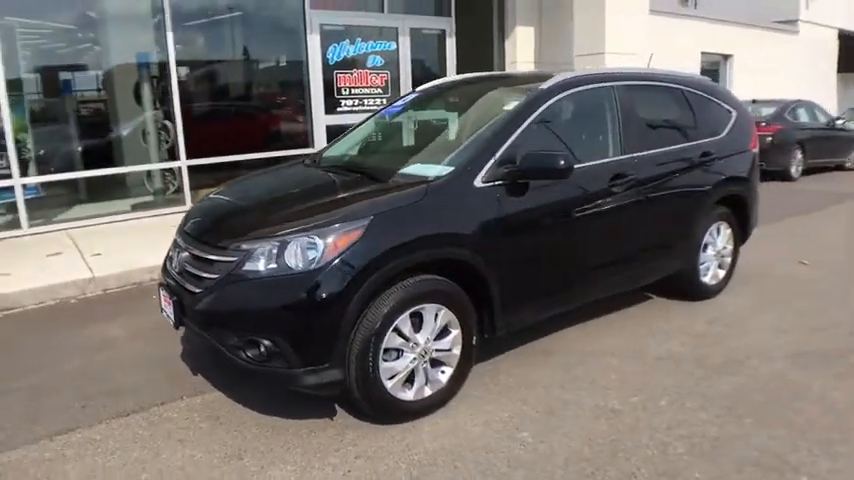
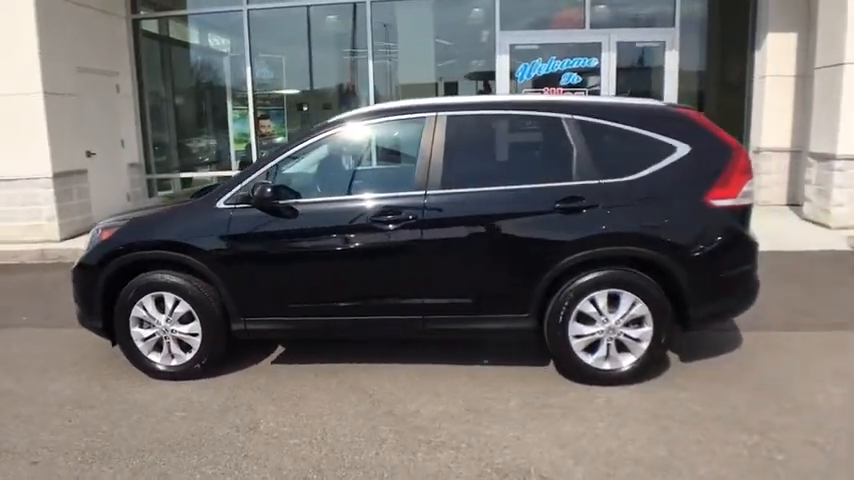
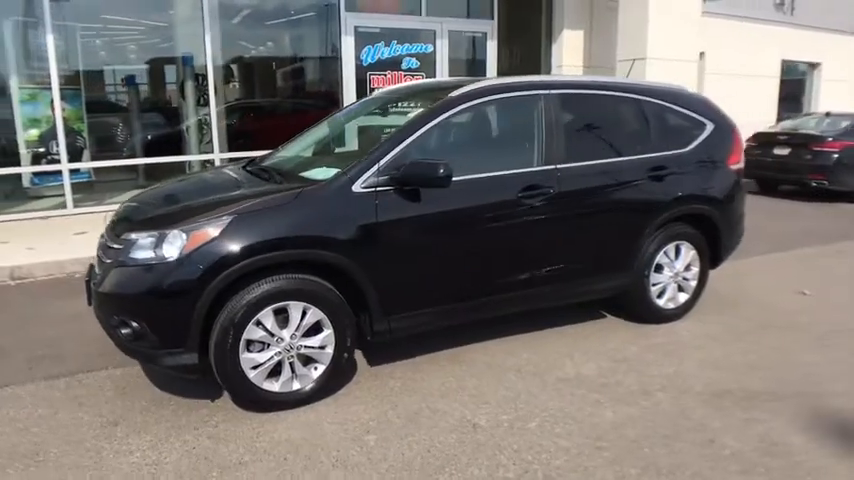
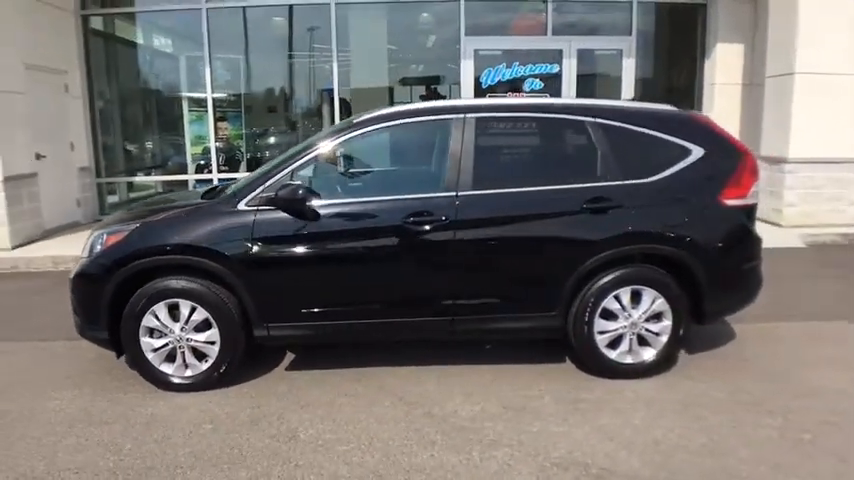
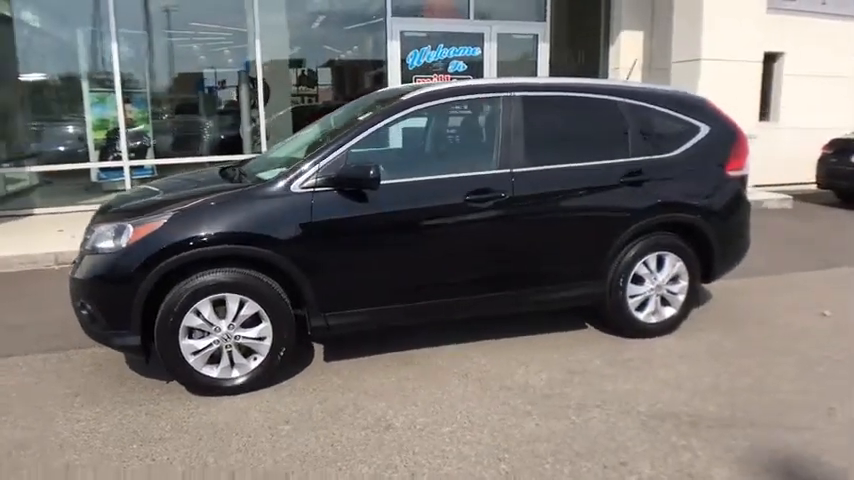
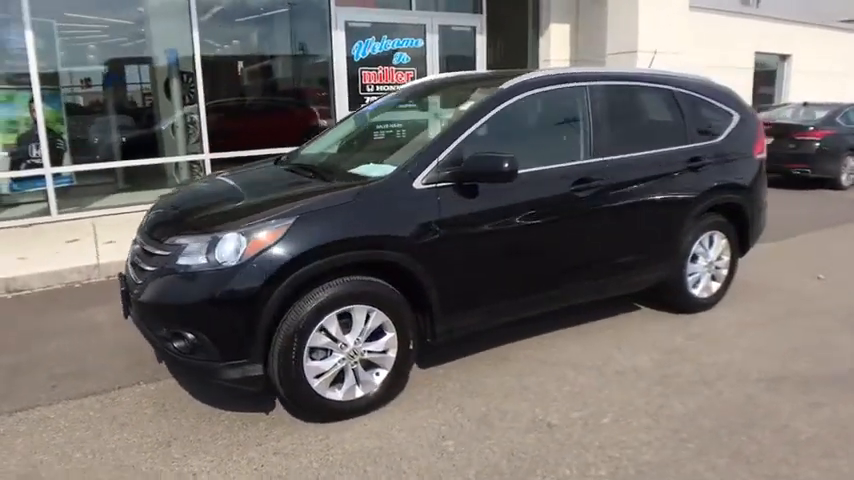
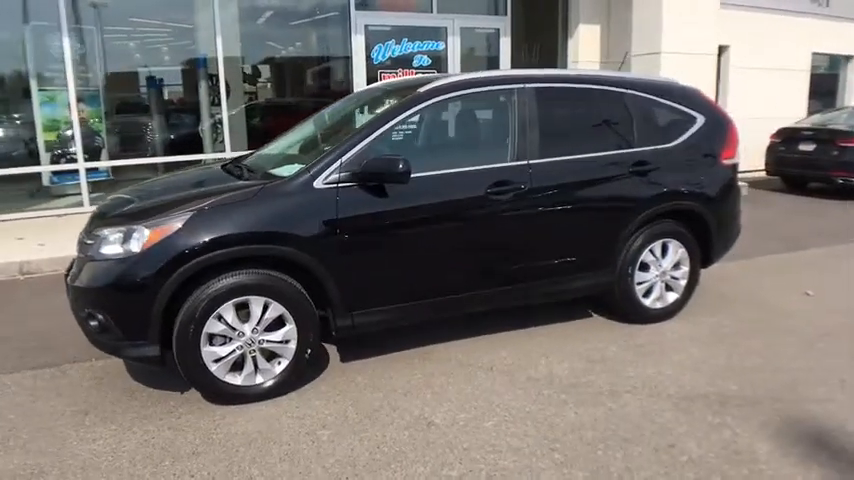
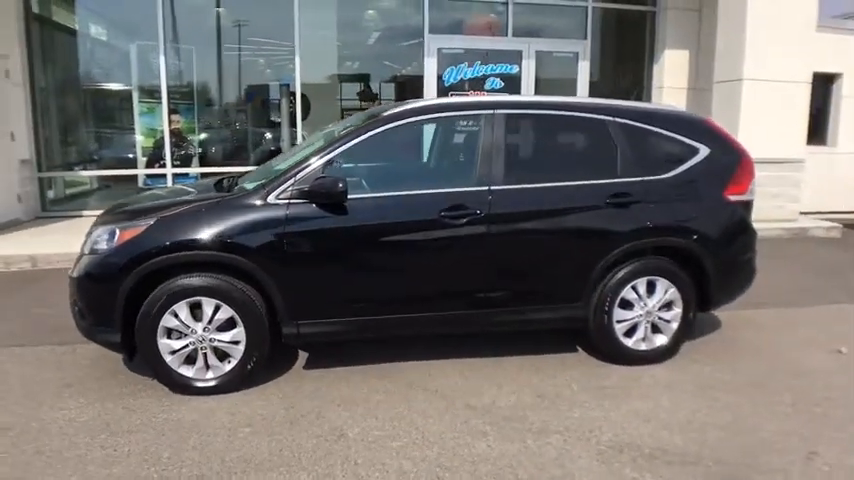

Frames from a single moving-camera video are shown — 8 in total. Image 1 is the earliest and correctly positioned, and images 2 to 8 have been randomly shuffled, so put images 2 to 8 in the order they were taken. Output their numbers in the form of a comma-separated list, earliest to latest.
6, 3, 7, 5, 8, 4, 2
